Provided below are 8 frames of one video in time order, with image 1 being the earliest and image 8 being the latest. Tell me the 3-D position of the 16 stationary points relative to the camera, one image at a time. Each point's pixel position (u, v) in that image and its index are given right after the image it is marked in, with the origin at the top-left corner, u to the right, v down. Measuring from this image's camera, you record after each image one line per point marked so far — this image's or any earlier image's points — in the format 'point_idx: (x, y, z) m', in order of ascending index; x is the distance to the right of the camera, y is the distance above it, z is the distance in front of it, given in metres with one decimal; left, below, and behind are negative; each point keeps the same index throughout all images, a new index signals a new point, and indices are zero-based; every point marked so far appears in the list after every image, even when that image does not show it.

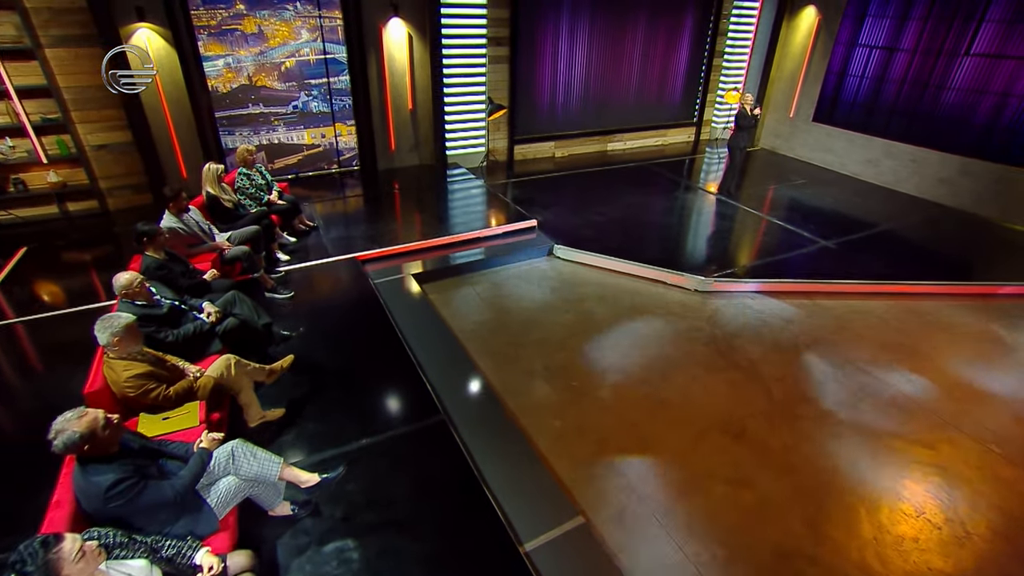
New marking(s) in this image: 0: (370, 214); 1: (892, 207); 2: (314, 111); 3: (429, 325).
0: (-1.5, +0.8, +5.9) m
1: (+4.3, +0.9, +6.5) m
2: (-2.2, +1.9, +6.4) m
3: (-0.6, -0.3, +3.9) m
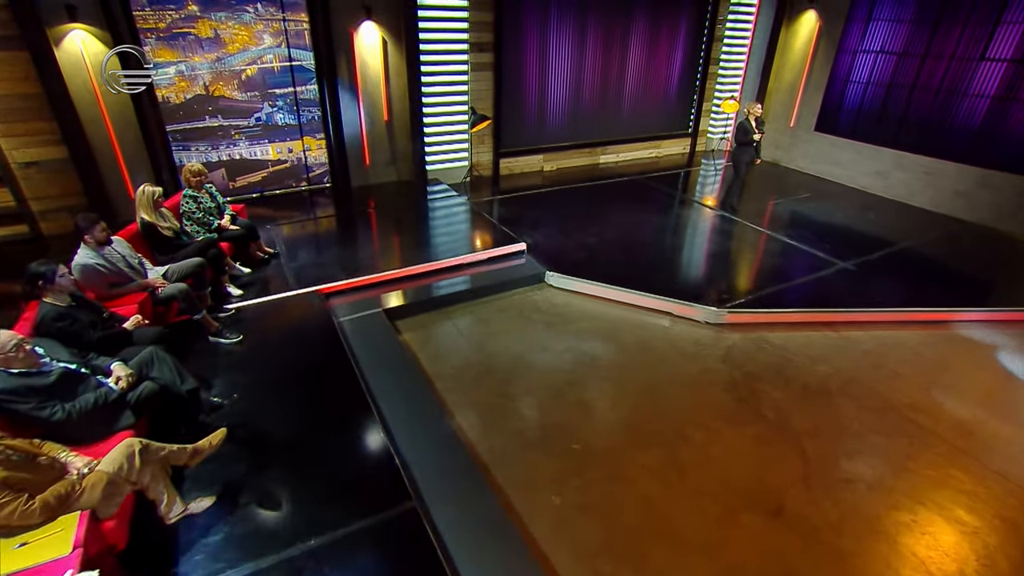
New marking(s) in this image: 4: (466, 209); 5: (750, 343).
0: (-1.6, +0.5, +5.3) m
1: (+4.1, +0.7, +6.1) m
2: (-2.3, +1.6, +5.8) m
3: (-0.6, -0.5, +3.3) m
4: (-0.5, +0.8, +6.0) m
5: (+1.6, -0.4, +3.8) m
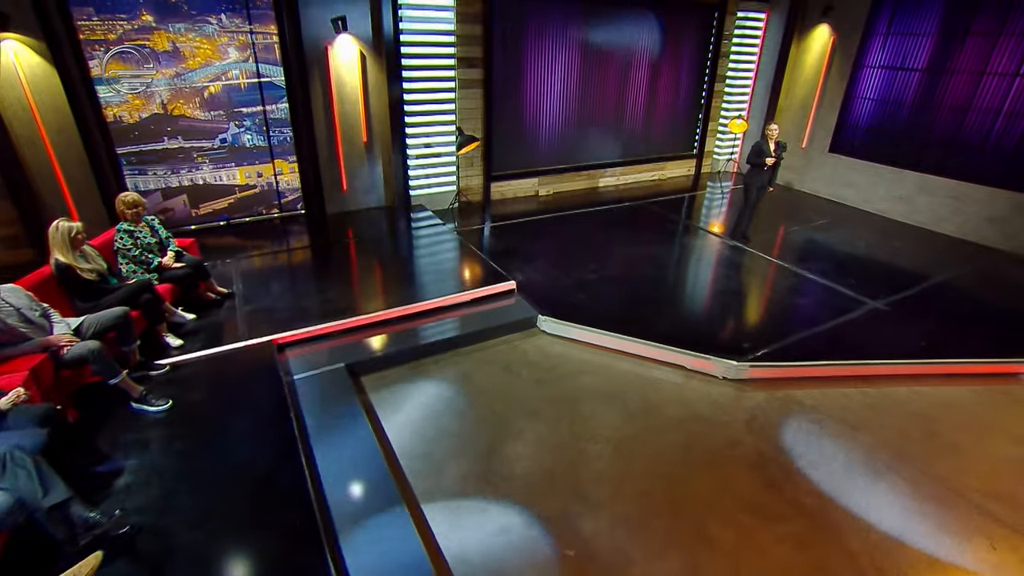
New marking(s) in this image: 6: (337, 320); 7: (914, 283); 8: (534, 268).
0: (-1.7, +0.2, +4.7) m
1: (+4.0, +0.3, +5.5) m
2: (-2.4, +1.3, +5.3) m
3: (-0.7, -0.8, +2.7) m
4: (-0.5, +0.5, +5.4) m
5: (+1.5, -0.7, +3.2) m
6: (-1.1, -0.2, +3.7) m
7: (+3.3, 0.0, +4.8) m
8: (+0.2, +0.1, +4.7) m
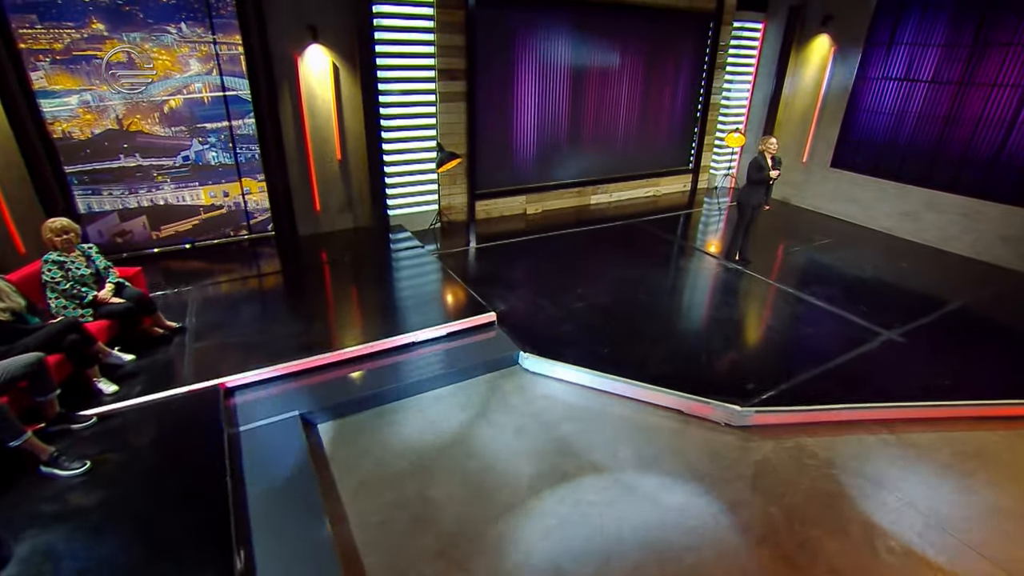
0: (-1.8, -0.1, +4.3) m
1: (+3.9, +0.1, +5.2) m
2: (-2.5, +1.1, +4.9) m
3: (-0.8, -0.9, +2.4) m
4: (-0.7, +0.2, +5.1) m
5: (+1.4, -0.8, +2.9) m
6: (-1.3, -0.4, +3.3) m
7: (+3.2, -0.2, +4.4) m
8: (0.0, -0.1, +4.4) m
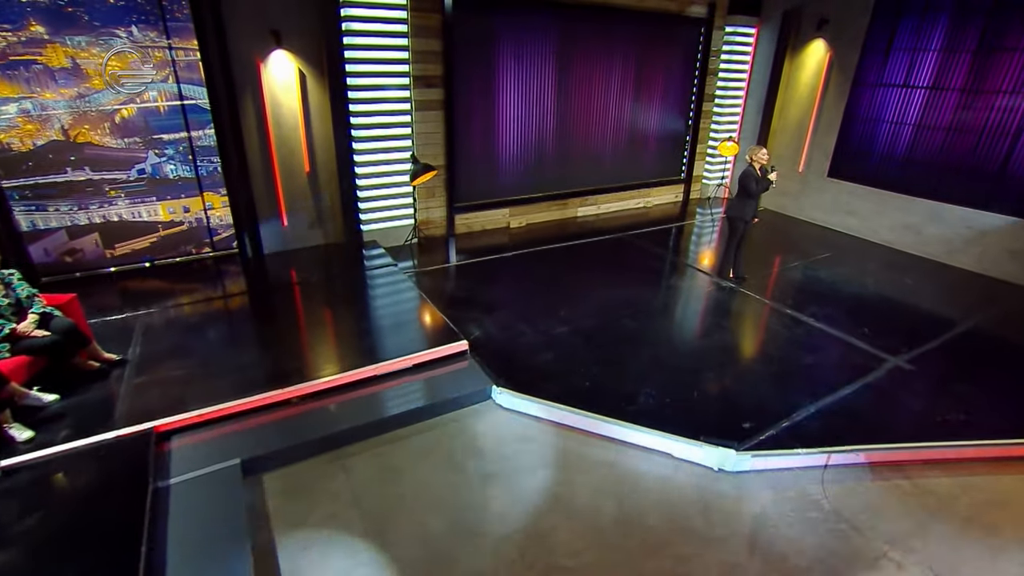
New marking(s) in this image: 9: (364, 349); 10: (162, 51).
0: (-2.0, -0.2, +4.0) m
1: (+3.7, 0.0, +4.9) m
2: (-2.7, +0.9, +4.6) m
3: (-1.0, -1.1, +2.0) m
4: (-0.8, +0.1, +4.7) m
5: (+1.2, -1.0, +2.6) m
6: (-1.4, -0.6, +3.0) m
7: (+3.0, -0.3, +4.1) m
8: (-0.1, -0.2, +4.0) m
9: (-0.9, -0.4, +3.6) m
10: (-2.6, +1.7, +4.2) m
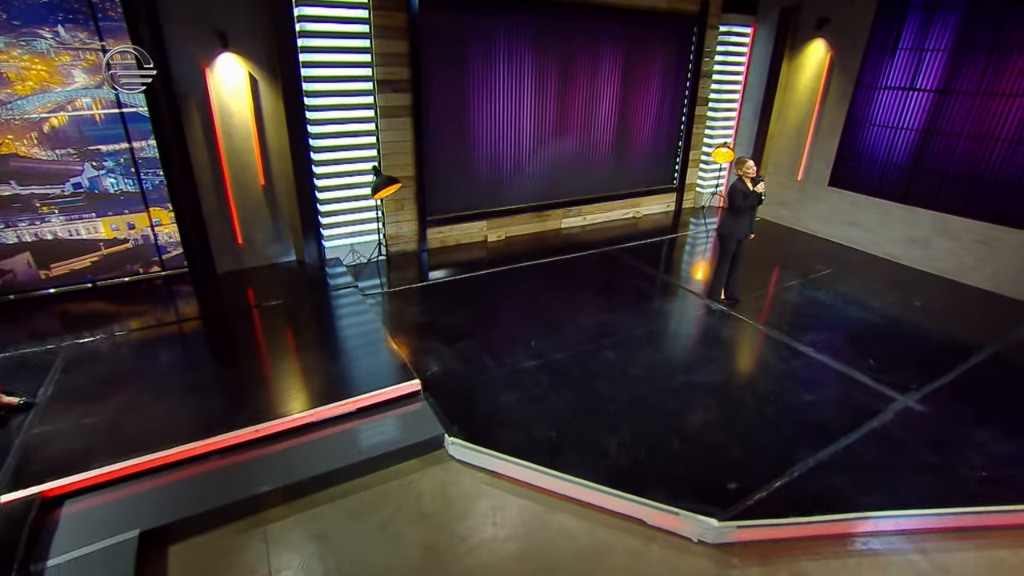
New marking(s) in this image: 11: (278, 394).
0: (-2.2, -0.4, +3.6) m
1: (+3.5, -0.2, +4.5) m
2: (-2.9, +0.7, +4.2) m
3: (-1.2, -1.3, +1.6) m
4: (-1.1, -0.1, +4.3) m
5: (+1.0, -1.1, +2.2) m
6: (-1.6, -0.7, +2.6) m
7: (+2.8, -0.5, +3.7) m
8: (-0.3, -0.4, +3.6) m
9: (-1.1, -0.5, +3.2) m
10: (-2.8, +1.6, +3.8) m
11: (-1.3, -0.6, +3.1) m
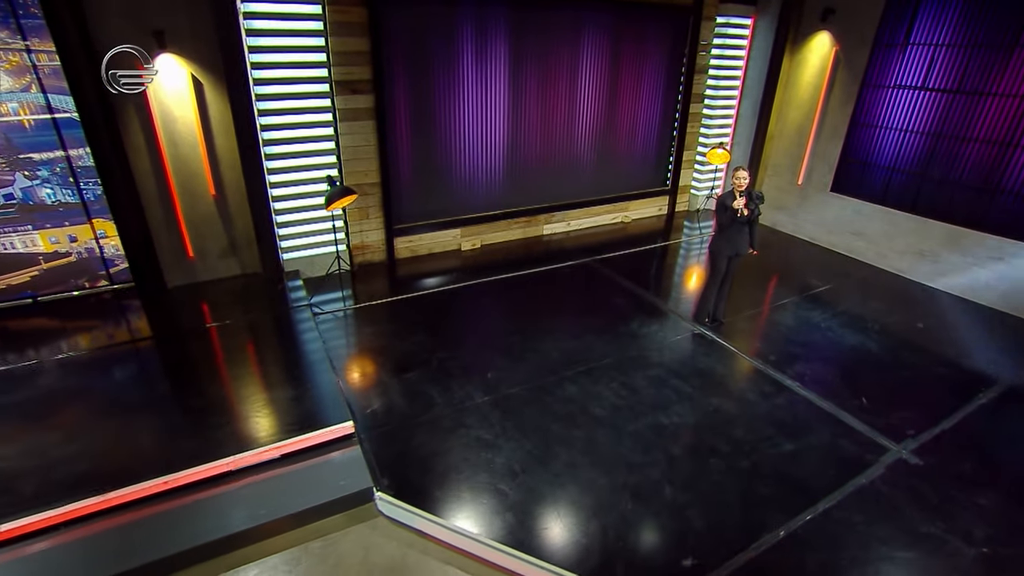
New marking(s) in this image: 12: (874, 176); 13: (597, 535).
0: (-2.4, -0.6, +3.3) m
1: (+3.3, -0.4, +4.1) m
2: (-3.2, +0.6, +3.9) m
3: (-1.5, -1.5, +1.4) m
4: (-1.3, -0.2, +4.0) m
5: (+0.7, -1.3, +1.8) m
6: (-1.9, -0.9, +2.3) m
7: (+2.5, -0.6, +3.3) m
8: (-0.6, -0.6, +3.3) m
9: (-1.4, -0.7, +2.9) m
10: (-3.0, +1.4, +3.5) m
11: (-1.5, -0.7, +2.9) m
12: (+3.3, +1.0, +5.2) m
13: (+0.3, -1.0, +2.4) m
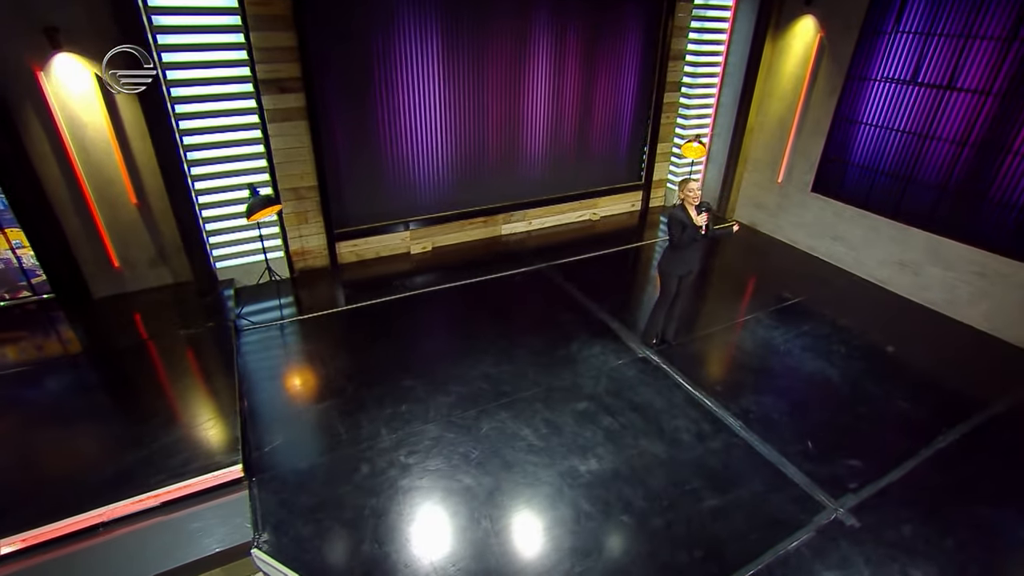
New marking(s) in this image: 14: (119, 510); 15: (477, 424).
0: (-2.9, -0.7, +3.2) m
1: (+2.8, -0.5, +3.7) m
2: (-3.6, +0.5, +3.7) m
3: (-2.0, -1.7, +1.2) m
4: (-1.7, -0.4, +3.8) m
5: (+0.2, -1.6, +1.6) m
6: (-2.4, -1.1, +2.2) m
7: (+2.1, -0.8, +3.0) m
8: (-1.1, -0.7, +3.1) m
9: (-1.9, -0.9, +2.7) m
10: (-3.5, +1.3, +3.3) m
11: (-2.0, -0.9, +2.7) m
12: (+2.9, +0.9, +4.8) m
13: (-0.1, -1.2, +2.2) m
14: (-1.7, -1.0, +2.5) m
15: (-0.2, -0.7, +3.1) m
